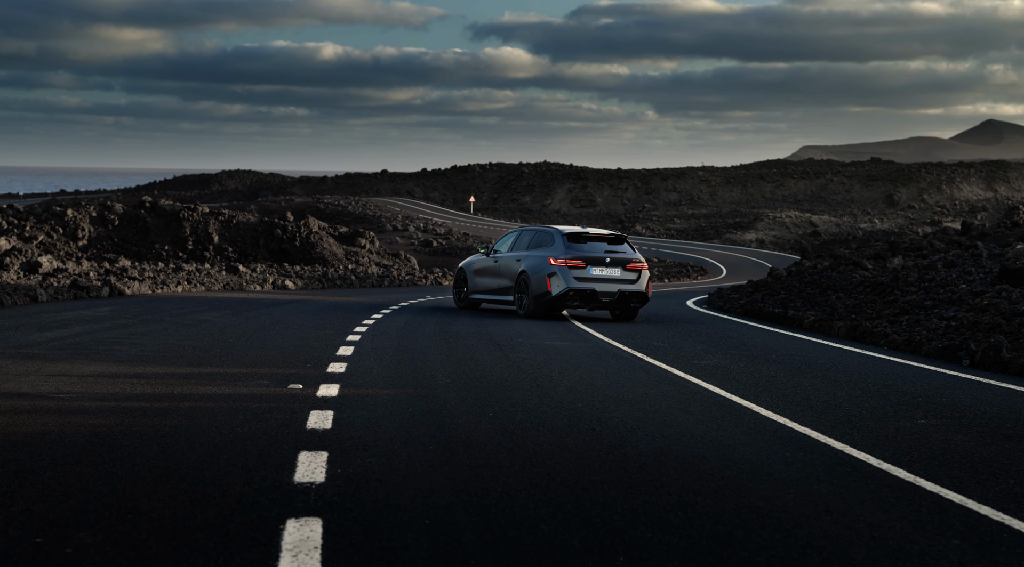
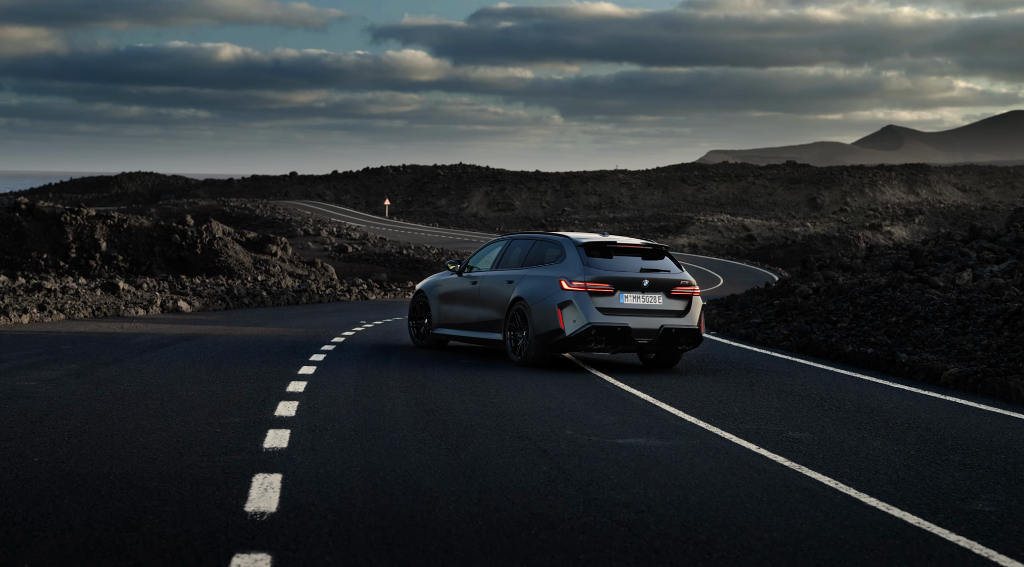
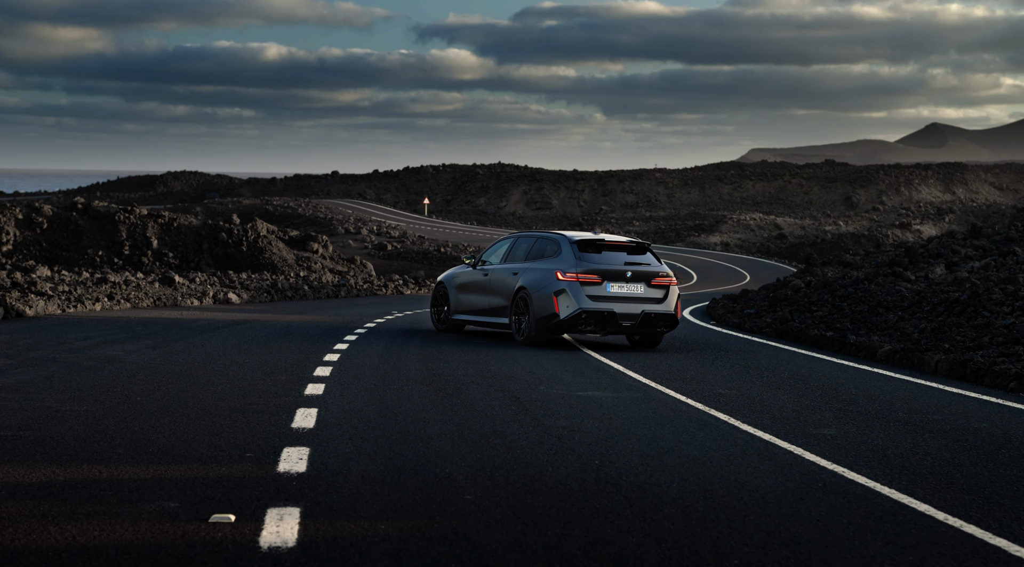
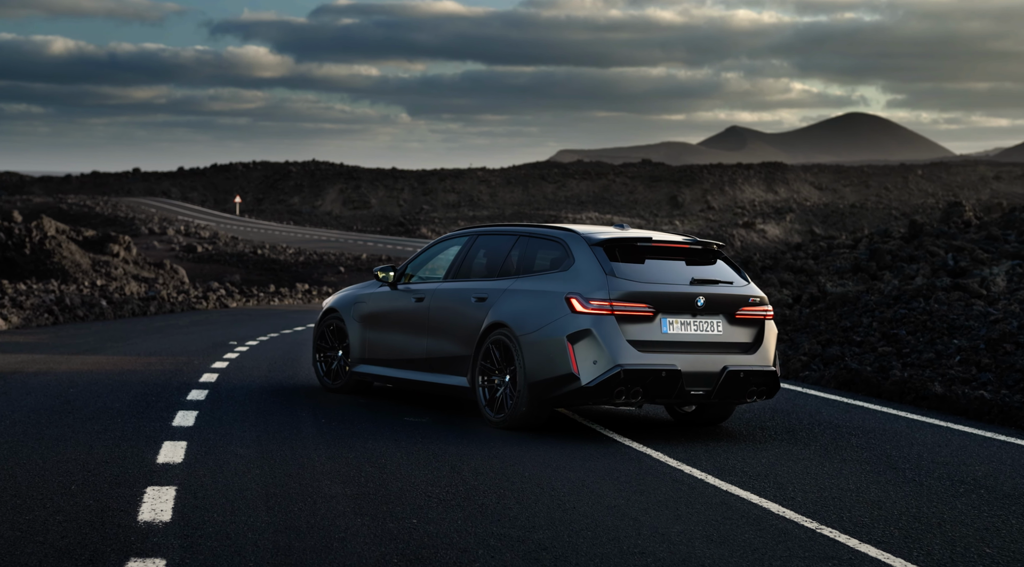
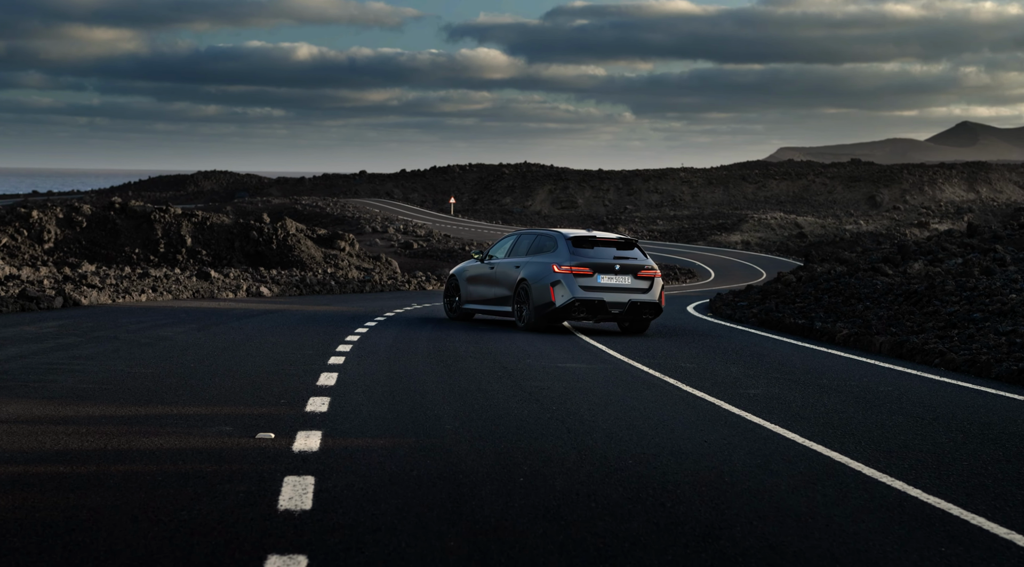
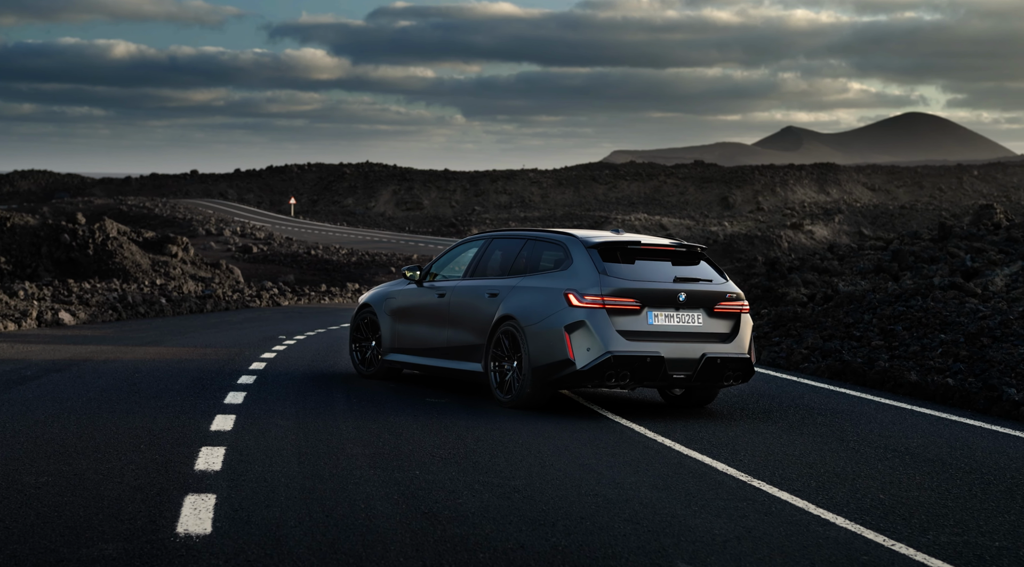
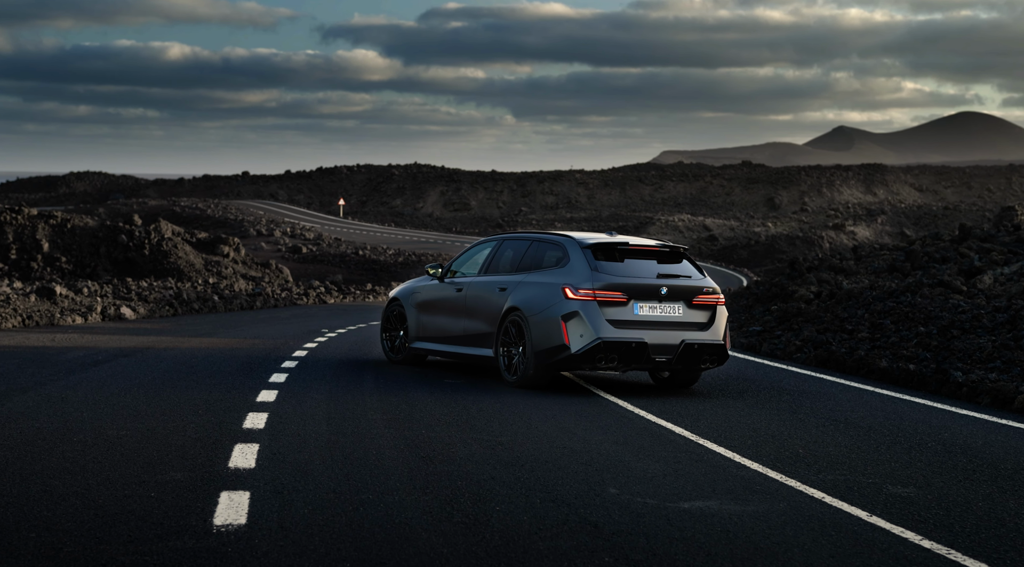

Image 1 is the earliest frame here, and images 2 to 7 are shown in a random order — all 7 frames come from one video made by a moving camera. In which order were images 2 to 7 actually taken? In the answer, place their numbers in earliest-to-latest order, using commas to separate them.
5, 3, 2, 7, 6, 4
